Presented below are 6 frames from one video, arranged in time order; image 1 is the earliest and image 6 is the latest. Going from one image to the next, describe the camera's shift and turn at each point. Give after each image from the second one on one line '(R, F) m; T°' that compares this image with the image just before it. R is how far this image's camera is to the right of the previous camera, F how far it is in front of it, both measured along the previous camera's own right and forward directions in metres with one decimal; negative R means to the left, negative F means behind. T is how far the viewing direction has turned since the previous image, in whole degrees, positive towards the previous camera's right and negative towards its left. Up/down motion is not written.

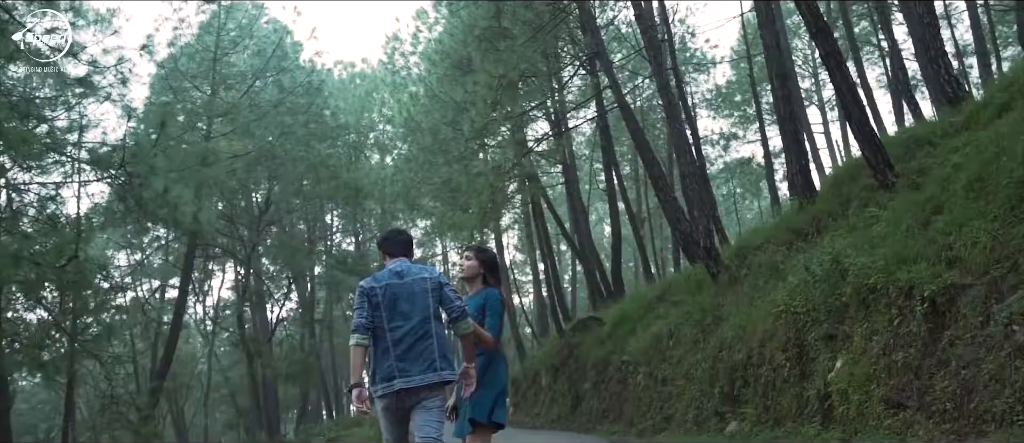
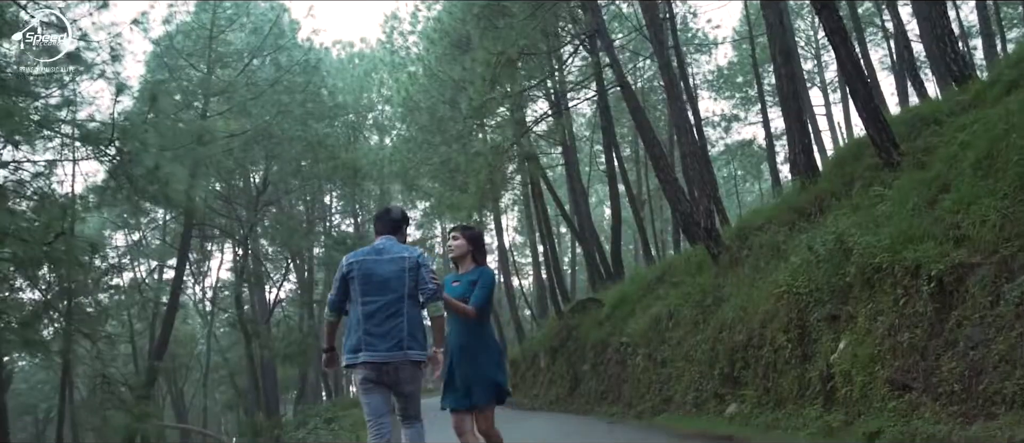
(0.0, +0.2) m; 0°
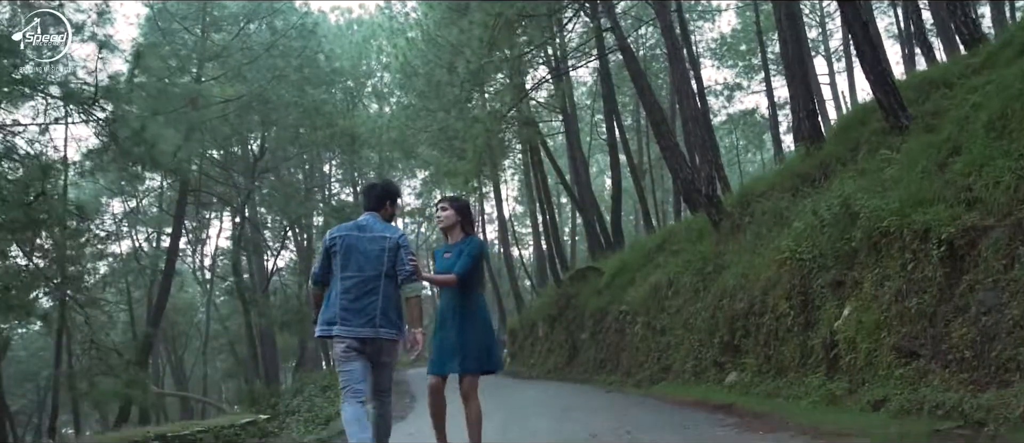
(+0.1, +0.3) m; 0°
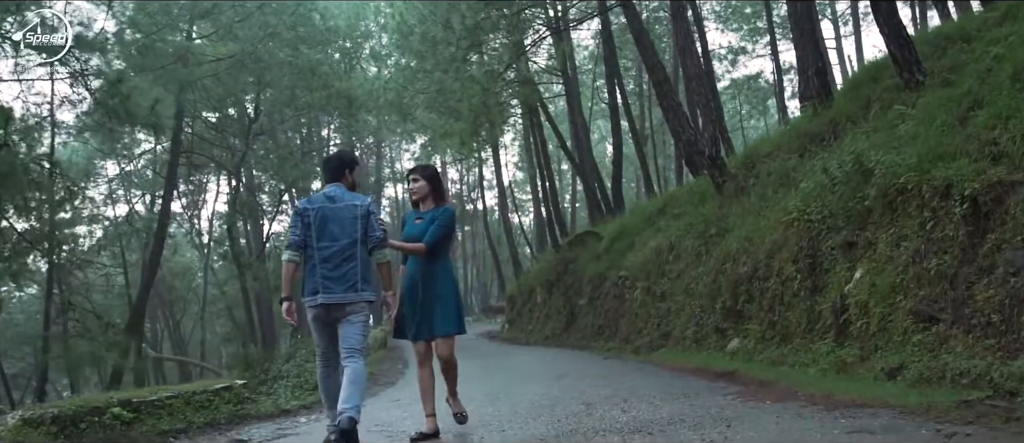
(+0.1, +0.5) m; 0°
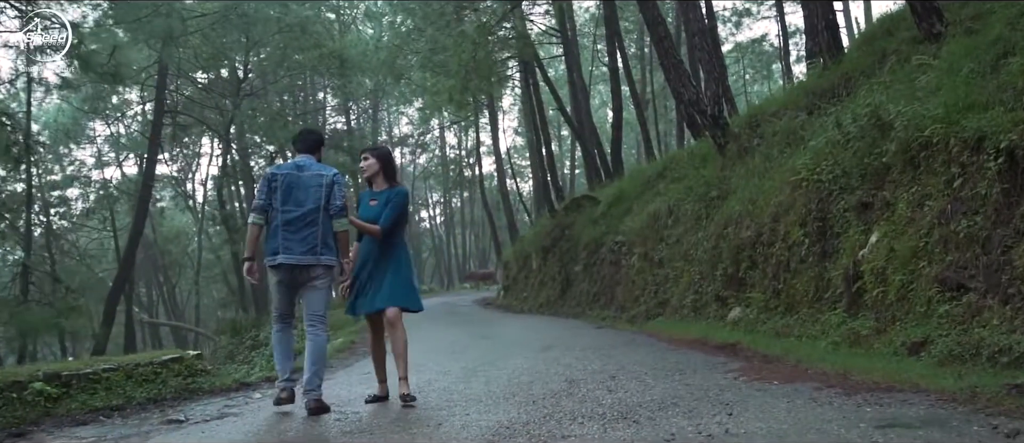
(+0.2, +0.8) m; 0°
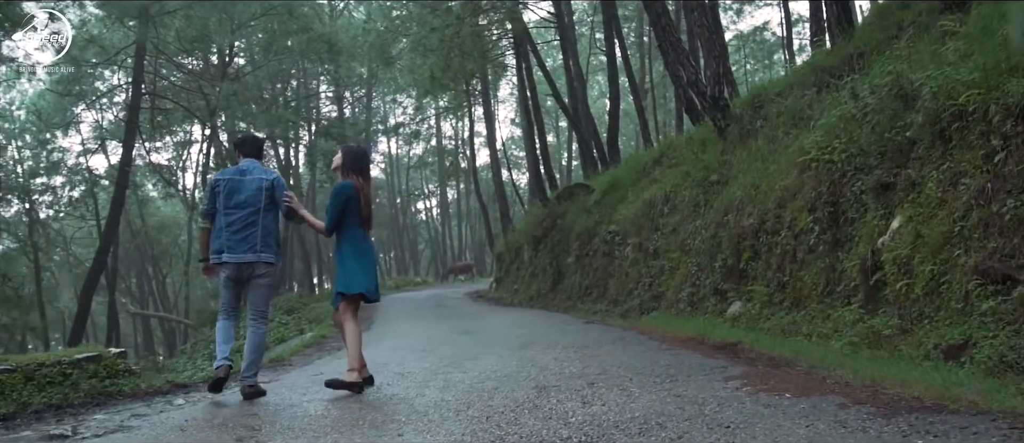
(+0.2, +1.0) m; 0°
